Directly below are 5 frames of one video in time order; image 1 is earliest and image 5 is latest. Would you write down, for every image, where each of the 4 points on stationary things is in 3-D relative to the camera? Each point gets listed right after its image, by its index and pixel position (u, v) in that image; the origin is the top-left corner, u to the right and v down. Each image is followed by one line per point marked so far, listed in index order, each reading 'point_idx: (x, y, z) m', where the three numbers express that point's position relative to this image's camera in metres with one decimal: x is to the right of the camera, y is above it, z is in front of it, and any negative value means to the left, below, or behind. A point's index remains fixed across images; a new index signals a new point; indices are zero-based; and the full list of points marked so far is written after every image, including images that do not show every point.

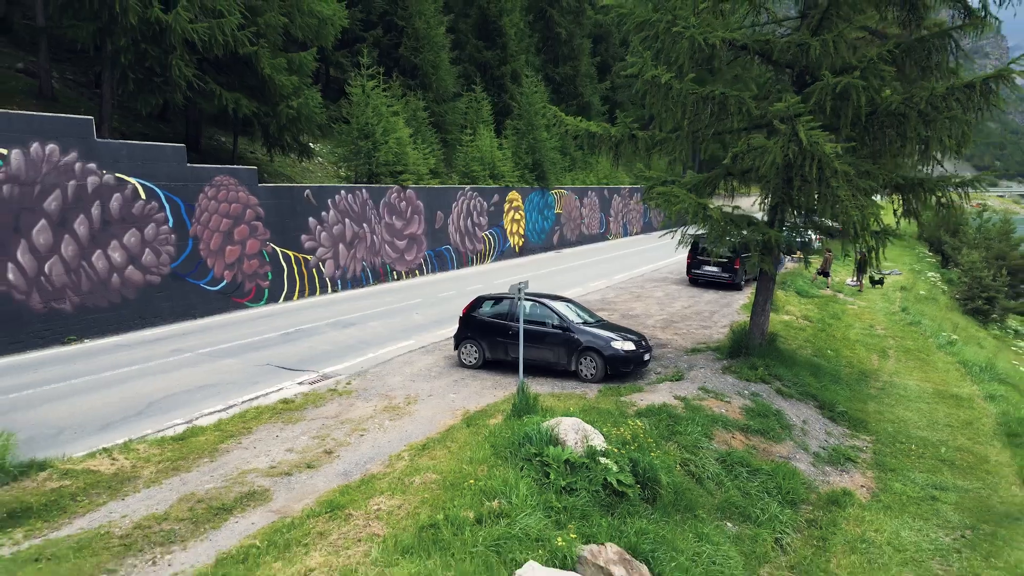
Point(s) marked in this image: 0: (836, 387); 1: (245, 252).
0: (+4.8, -1.5, +10.9) m
1: (-5.7, +0.8, +15.8) m
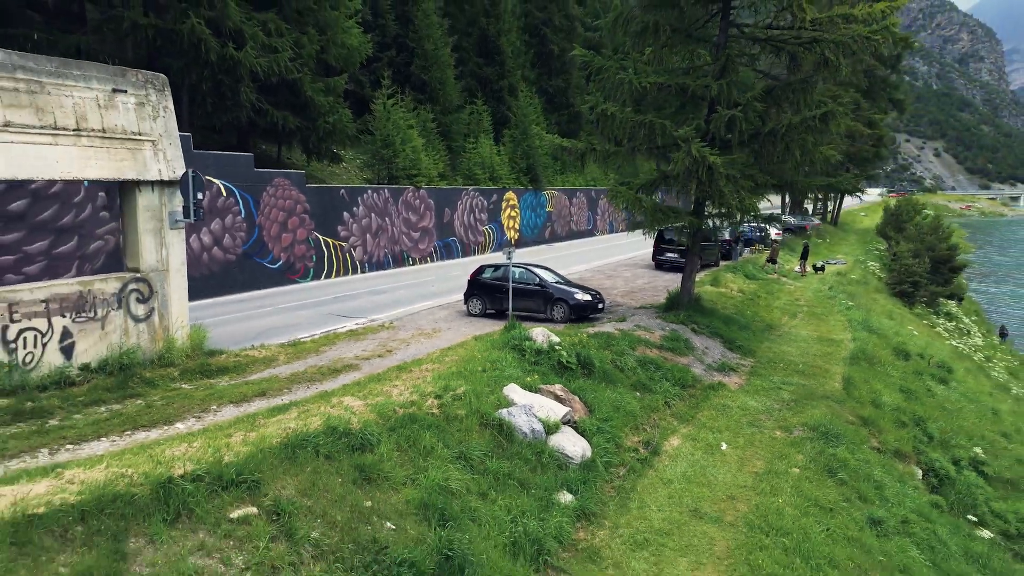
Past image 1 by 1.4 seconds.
0: (+4.7, -0.9, +15.1) m
1: (-5.9, +1.3, +19.9) m
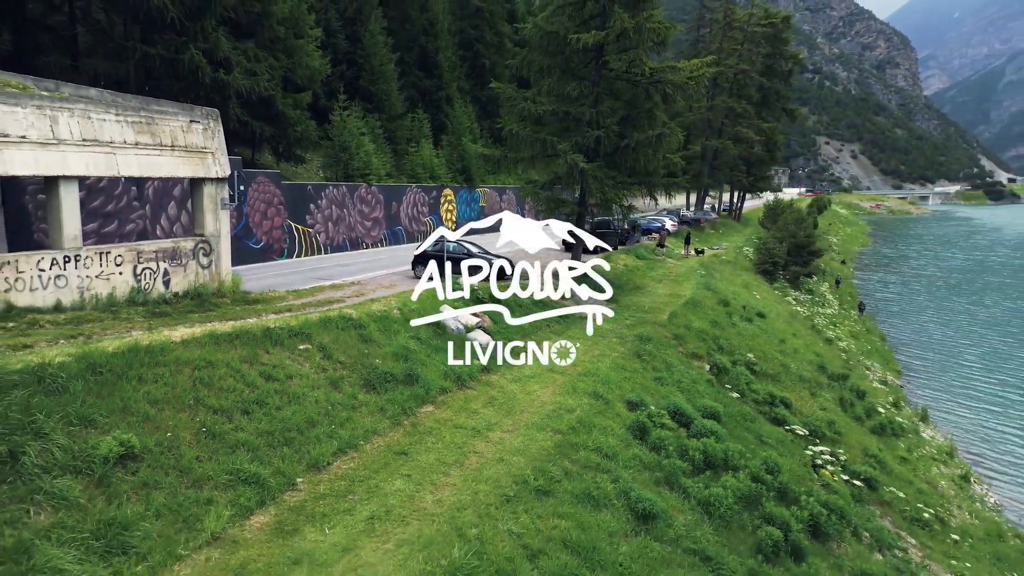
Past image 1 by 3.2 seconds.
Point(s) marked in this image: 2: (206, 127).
0: (+2.9, 0.0, +20.9) m
1: (-8.1, +2.1, +24.9) m
2: (-6.0, +3.1, +14.3) m
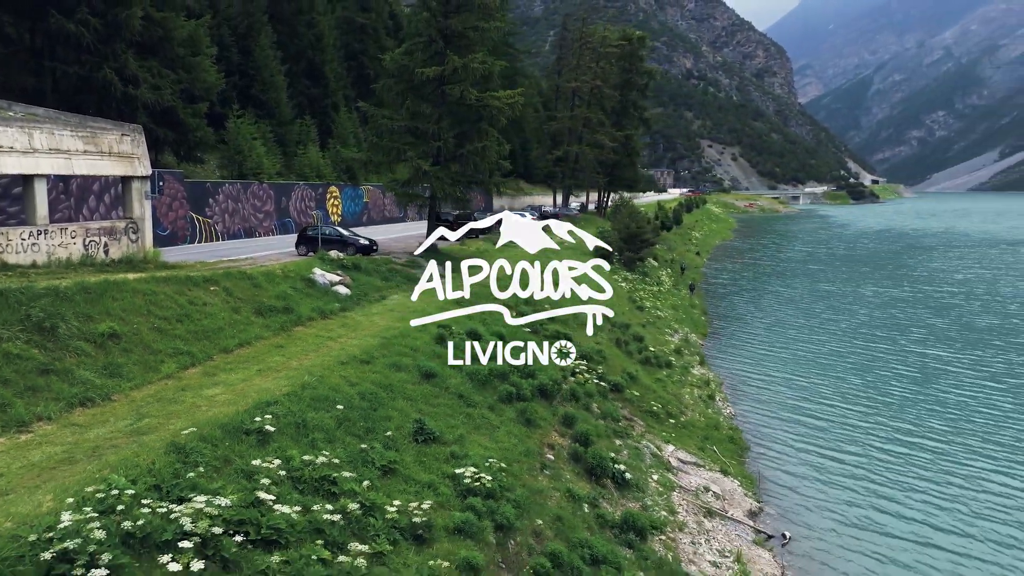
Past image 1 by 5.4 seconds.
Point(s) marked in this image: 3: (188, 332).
0: (-2.1, +0.9, +27.1) m
1: (-13.5, +2.9, +29.6) m
2: (-10.0, +4.0, +19.4) m
3: (-6.3, -0.9, +14.1) m
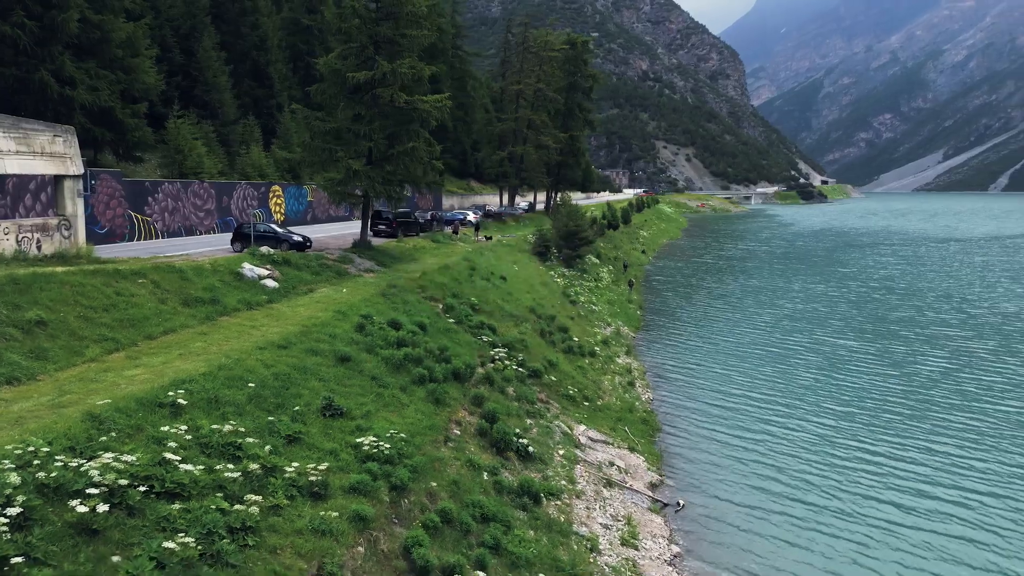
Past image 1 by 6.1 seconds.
0: (-4.7, +1.1, +28.3) m
1: (-16.3, +3.0, +30.2) m
2: (-12.3, +4.1, +20.2) m
3: (-8.2, -0.7, +15.1) m
